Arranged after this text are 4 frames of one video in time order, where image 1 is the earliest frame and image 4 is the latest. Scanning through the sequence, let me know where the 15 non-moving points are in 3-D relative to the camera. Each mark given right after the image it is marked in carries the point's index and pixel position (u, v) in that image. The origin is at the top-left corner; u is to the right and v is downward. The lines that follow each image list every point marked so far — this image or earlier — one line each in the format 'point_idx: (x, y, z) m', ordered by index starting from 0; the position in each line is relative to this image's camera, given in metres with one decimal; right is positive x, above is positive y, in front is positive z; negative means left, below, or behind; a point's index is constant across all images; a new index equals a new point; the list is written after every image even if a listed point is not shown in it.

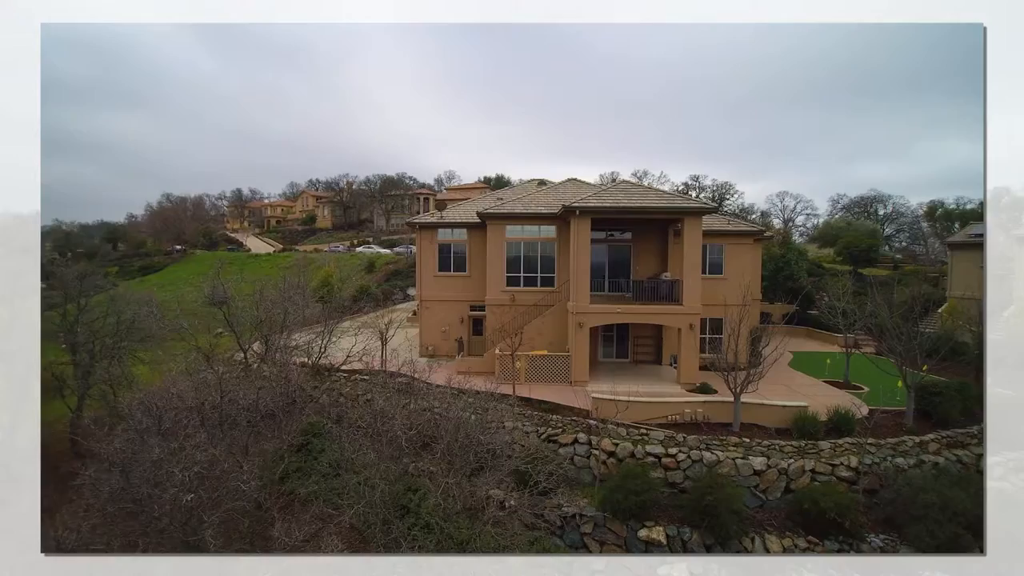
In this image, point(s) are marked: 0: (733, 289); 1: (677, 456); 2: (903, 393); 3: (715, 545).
0: (+8.8, 0.0, +18.1) m
1: (+4.1, -4.1, +11.1) m
2: (+12.0, -3.2, +13.8) m
3: (+4.3, -5.4, +9.5) m
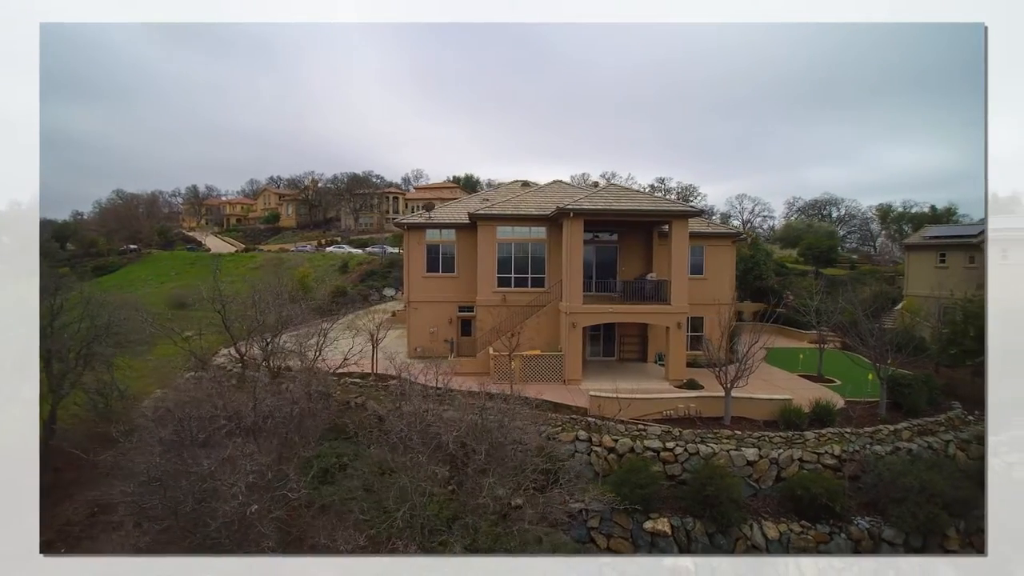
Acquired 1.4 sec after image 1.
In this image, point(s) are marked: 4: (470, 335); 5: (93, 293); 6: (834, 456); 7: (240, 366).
0: (+8.4, 0.0, +18.8) m
1: (+4.2, -4.1, +11.6) m
2: (+11.9, -3.2, +14.9) m
3: (+4.5, -5.4, +10.0) m
4: (-1.8, -2.0, +19.1) m
5: (-14.2, -0.3, +15.3) m
6: (+8.1, -4.2, +11.4) m
7: (-7.9, -2.3, +13.4) m
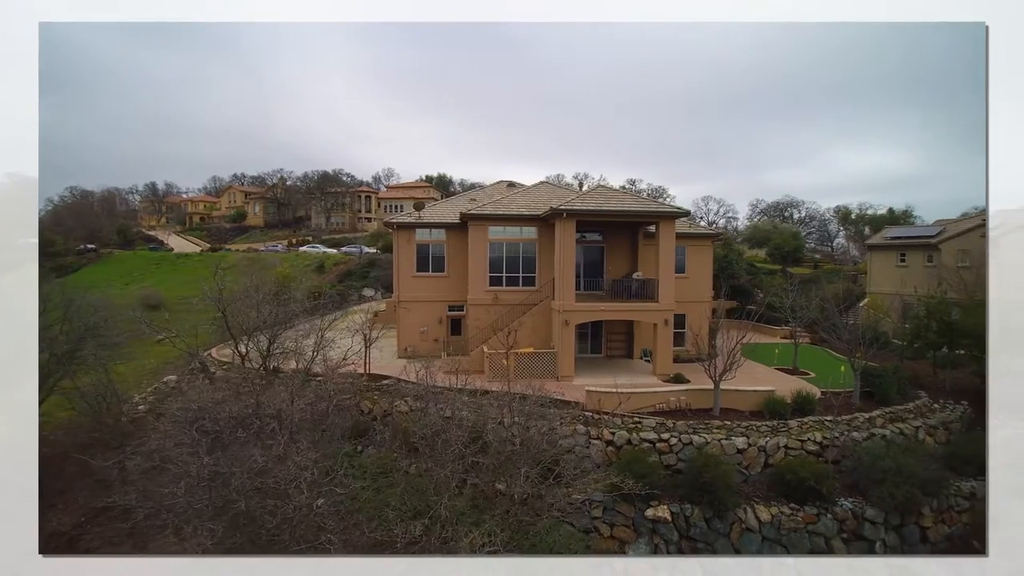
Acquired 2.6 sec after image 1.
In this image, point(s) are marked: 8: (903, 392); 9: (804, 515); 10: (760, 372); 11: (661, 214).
0: (+7.9, +0.1, +19.6) m
1: (+4.2, -4.1, +12.1) m
2: (+11.7, -3.1, +15.9) m
3: (+4.7, -5.3, +10.5) m
4: (-2.2, -2.0, +19.2) m
5: (-14.3, -0.3, +14.6) m
6: (+8.1, -4.1, +12.1) m
7: (-7.9, -2.3, +13.1) m
8: (+12.1, -3.3, +14.1) m
9: (+6.9, -5.3, +10.7) m
10: (+9.0, -3.0, +16.4) m
11: (+5.4, +2.7, +16.6) m
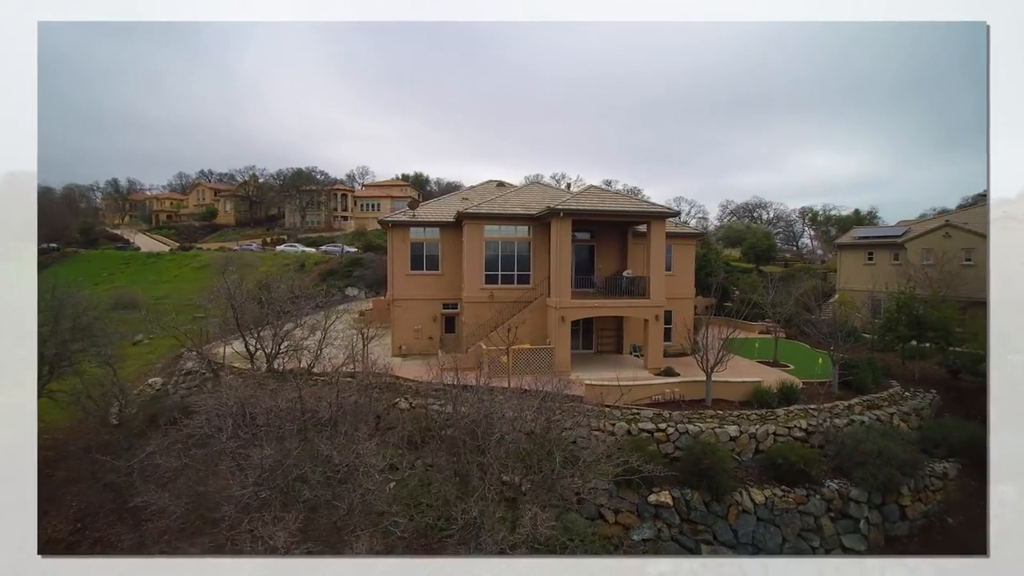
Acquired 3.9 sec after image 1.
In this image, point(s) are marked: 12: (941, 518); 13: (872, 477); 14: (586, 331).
0: (+7.6, +0.2, +20.3) m
1: (+4.3, -4.0, +12.6) m
2: (+11.6, -3.0, +16.8) m
3: (+4.9, -5.2, +11.1) m
4: (-2.5, -1.9, +19.4) m
5: (-14.3, -0.3, +14.1) m
6: (+8.2, -4.0, +12.9) m
7: (-7.9, -2.3, +13.0) m
8: (+12.1, -3.1, +15.1) m
9: (+7.1, -5.2, +11.4) m
10: (+8.9, -2.9, +17.2) m
11: (+5.3, +2.8, +17.2) m
12: (+11.1, -5.9, +11.8) m
13: (+9.1, -4.8, +11.5) m
14: (+3.2, -1.9, +19.6) m
